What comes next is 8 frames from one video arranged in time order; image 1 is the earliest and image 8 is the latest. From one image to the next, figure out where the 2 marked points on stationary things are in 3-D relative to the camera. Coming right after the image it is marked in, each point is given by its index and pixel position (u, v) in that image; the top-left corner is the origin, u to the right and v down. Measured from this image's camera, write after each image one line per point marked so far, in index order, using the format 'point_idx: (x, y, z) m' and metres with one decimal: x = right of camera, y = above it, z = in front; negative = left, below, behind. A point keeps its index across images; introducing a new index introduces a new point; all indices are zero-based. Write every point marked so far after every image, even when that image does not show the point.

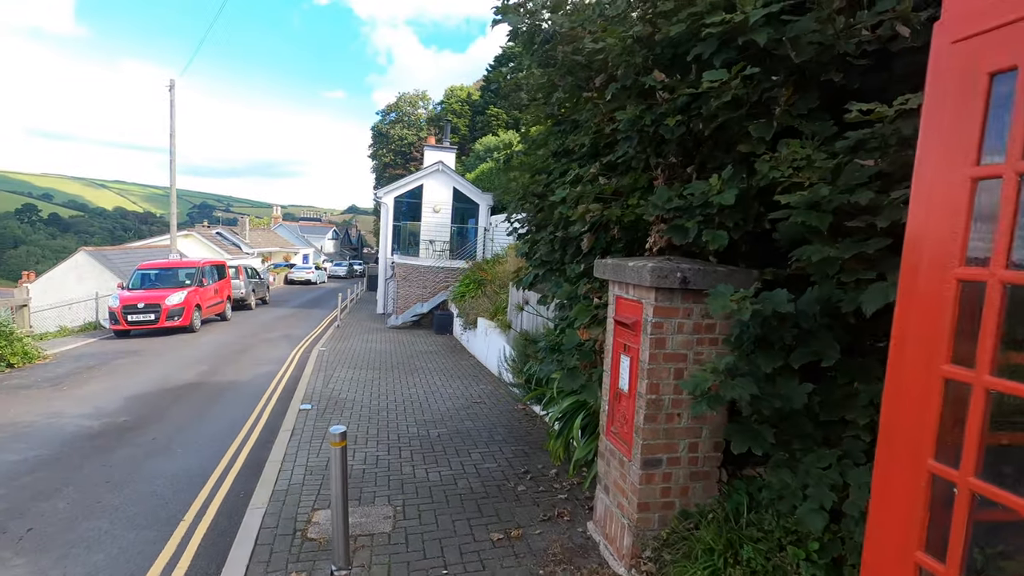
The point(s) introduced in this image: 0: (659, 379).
0: (+0.9, -0.5, +3.1) m
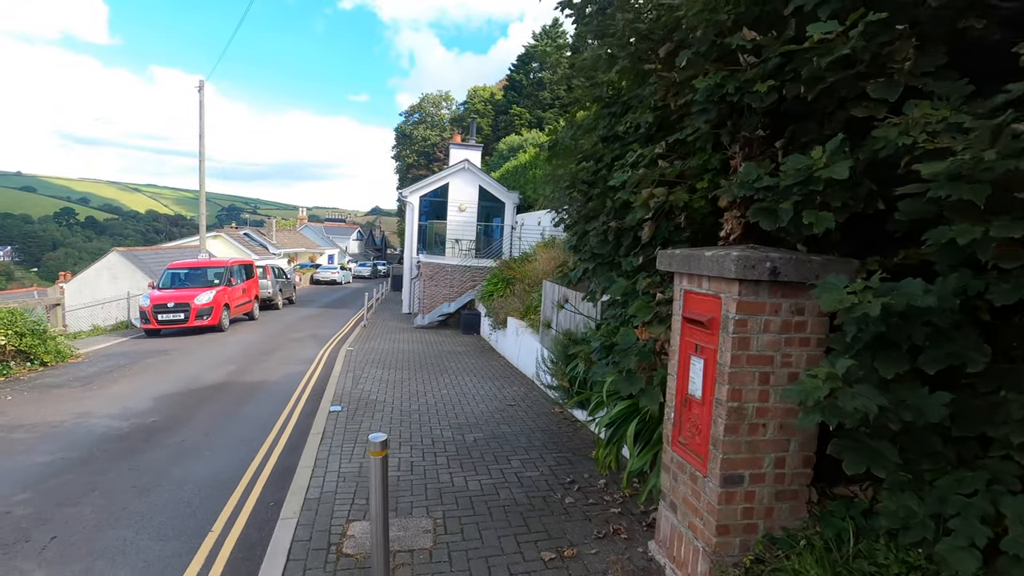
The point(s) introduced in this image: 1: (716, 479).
0: (+1.2, -0.5, +2.8) m
1: (+1.1, -1.0, +2.8) m
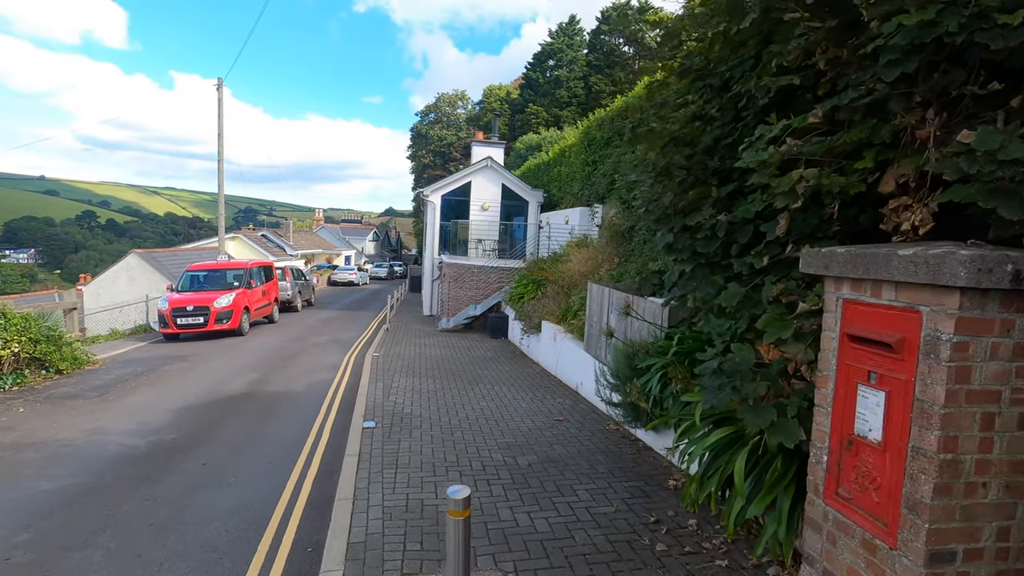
0: (+1.7, -0.5, +2.0) m
1: (+1.6, -1.0, +2.1) m
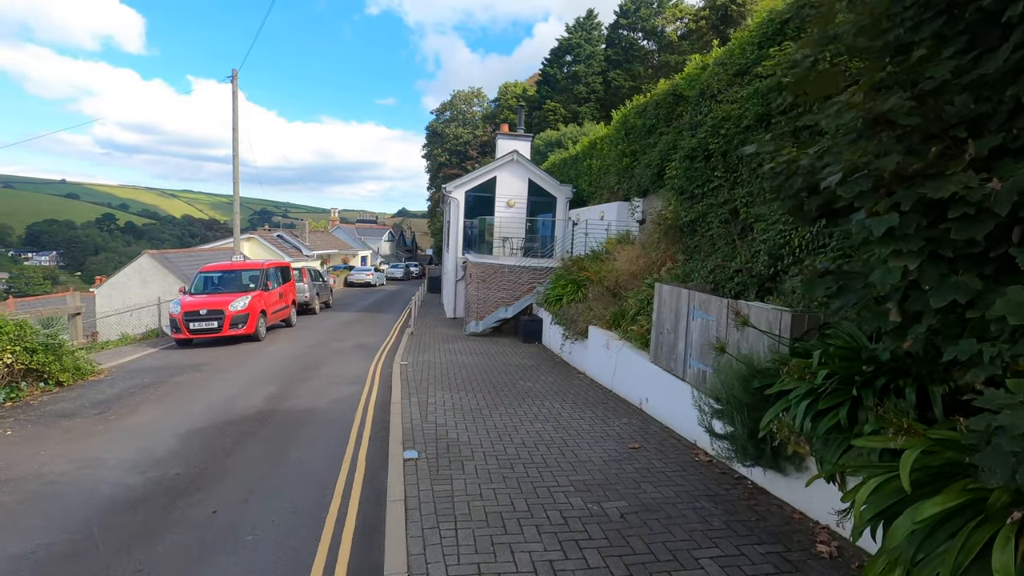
0: (+2.3, -0.6, +0.9) m
1: (+2.2, -1.1, +0.9) m
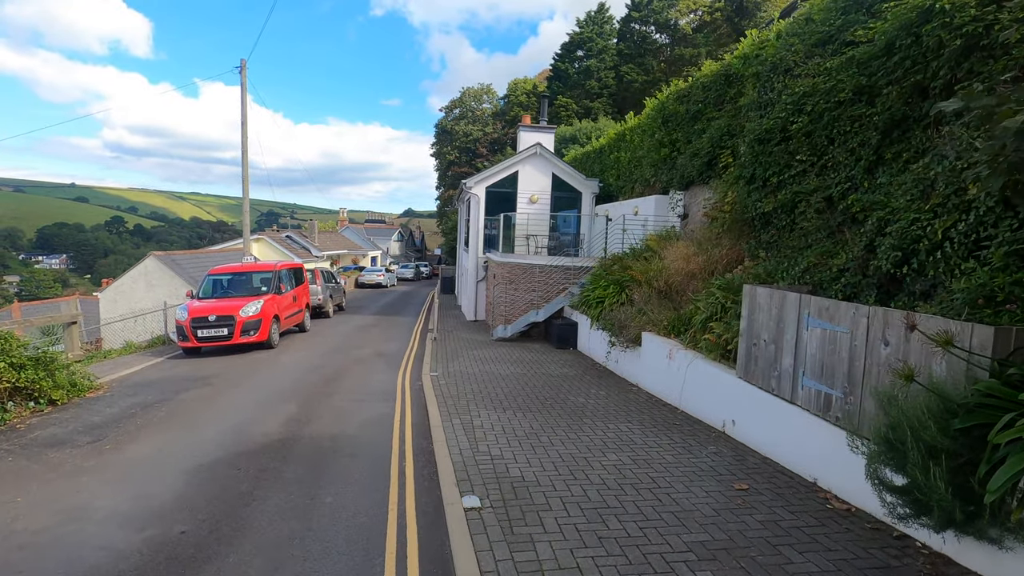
0: (+2.9, -0.6, -0.3) m
1: (+2.8, -1.1, -0.2) m
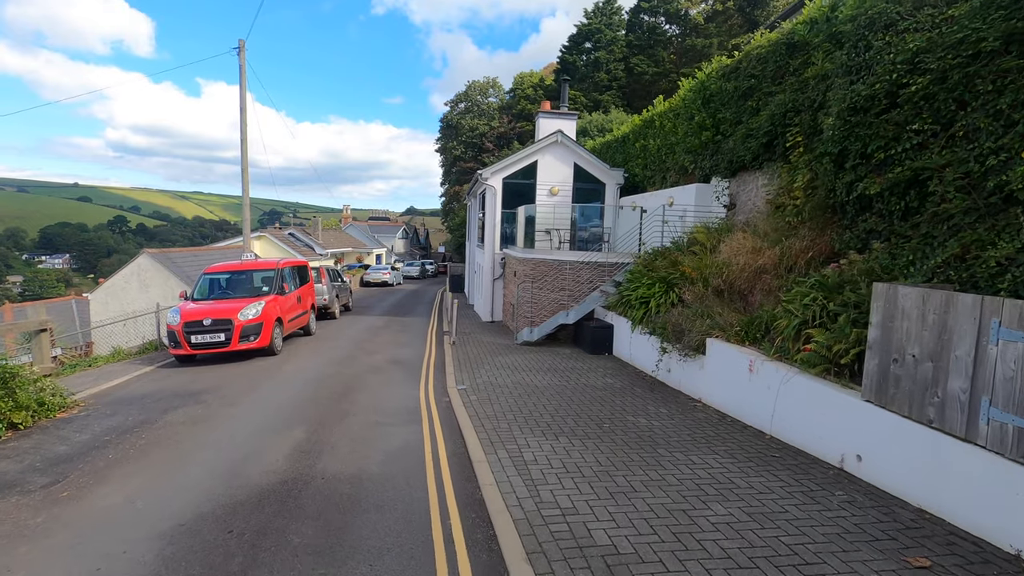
0: (+3.5, -0.6, -1.6) m
1: (+3.4, -1.1, -1.5) m
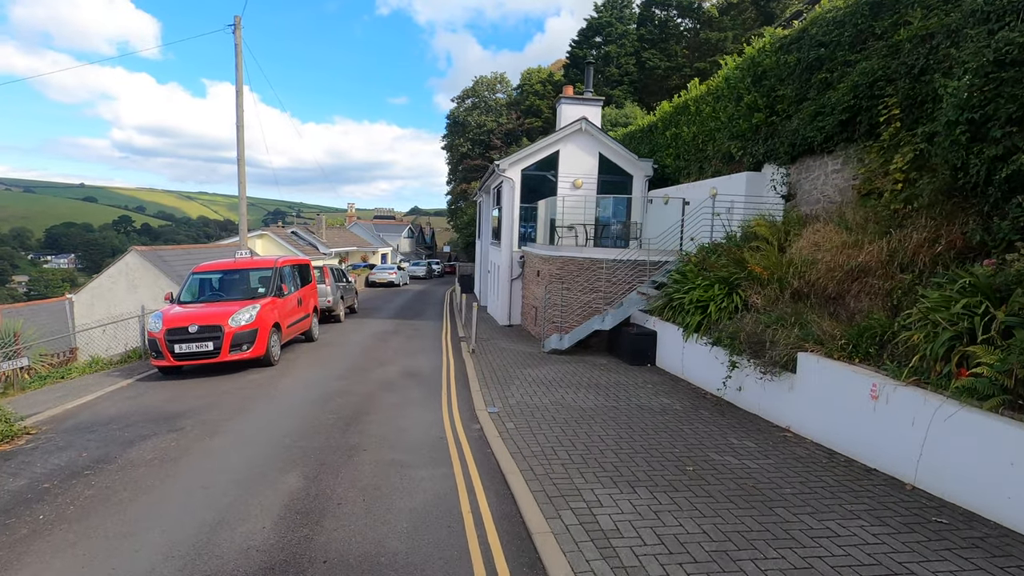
0: (+4.0, -0.6, -3.1) m
1: (+3.9, -1.1, -3.0) m
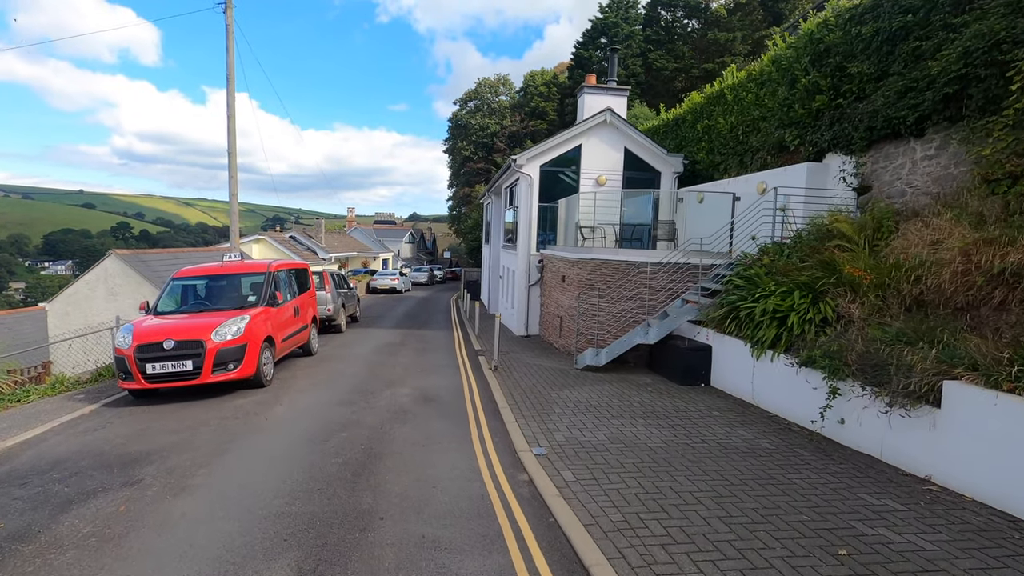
0: (+4.5, -0.6, -4.6) m
1: (+4.4, -1.1, -4.5) m
